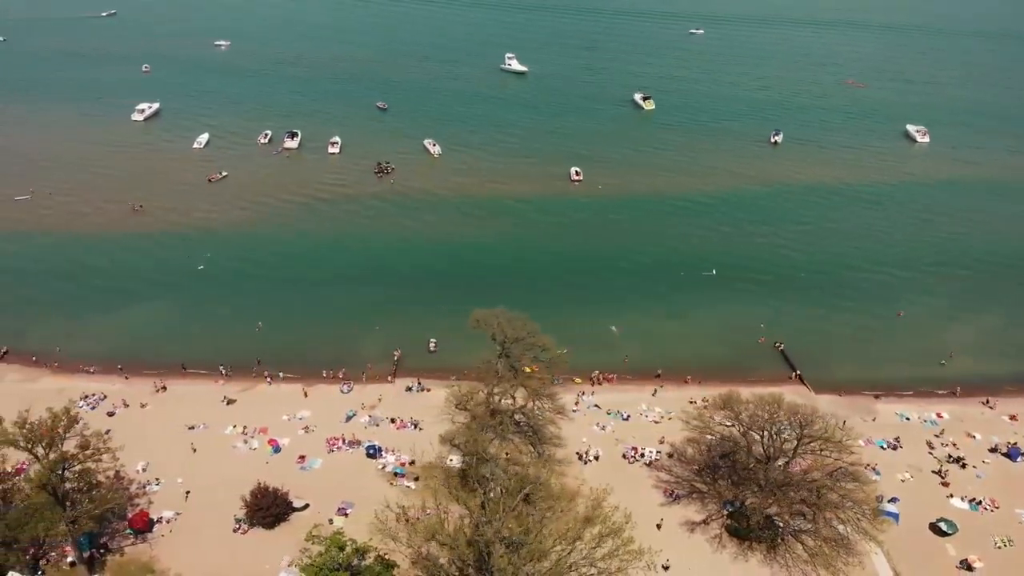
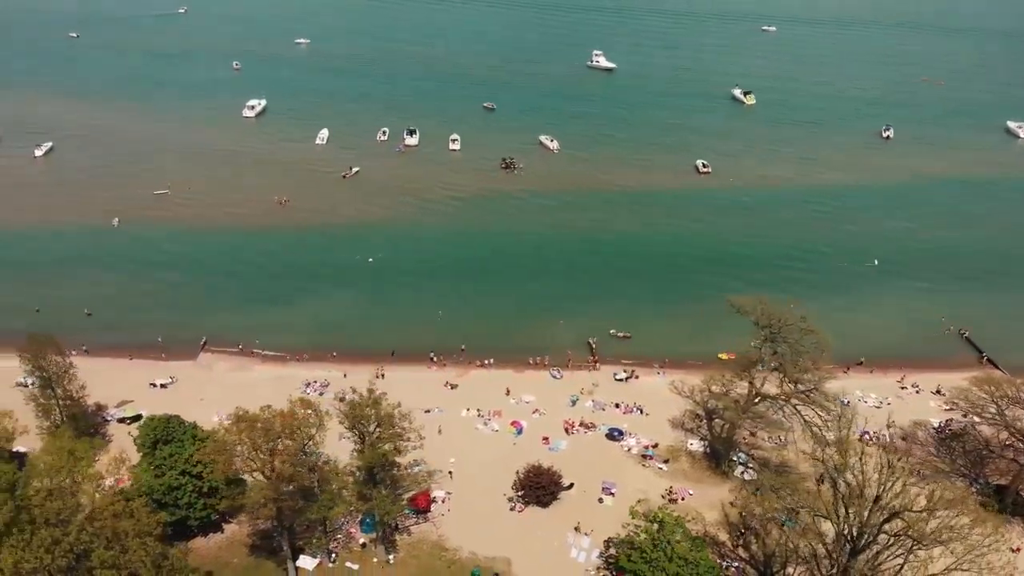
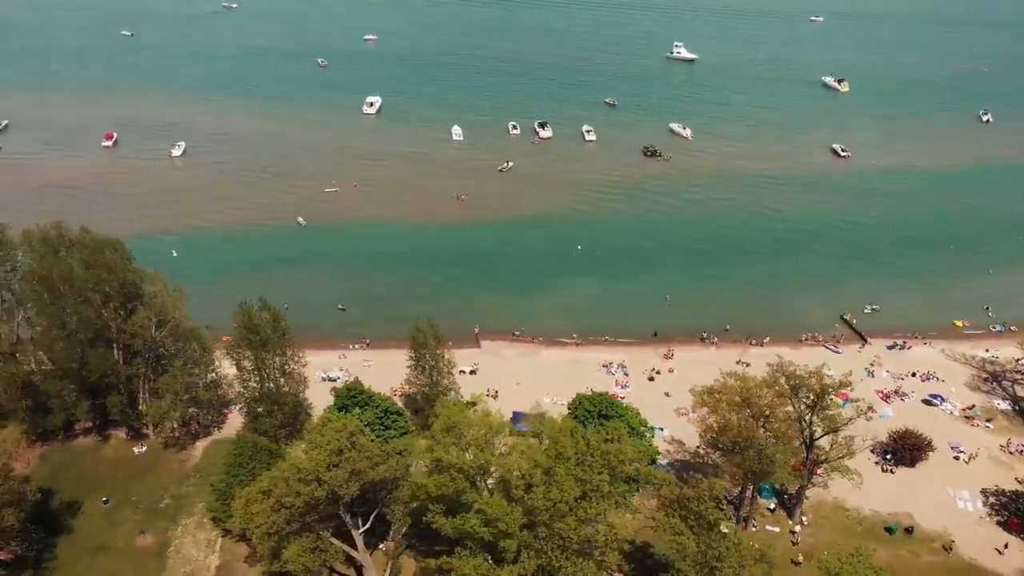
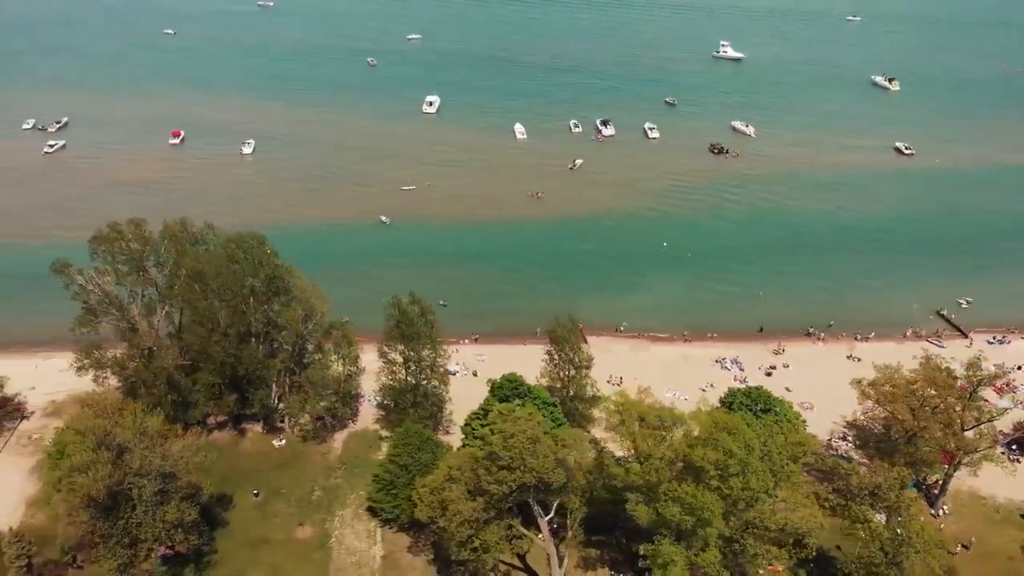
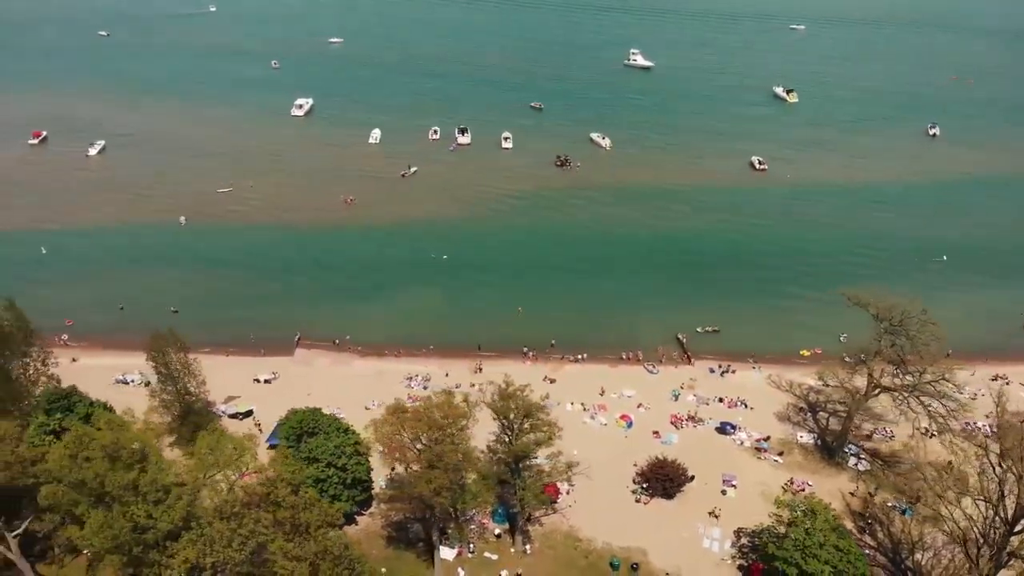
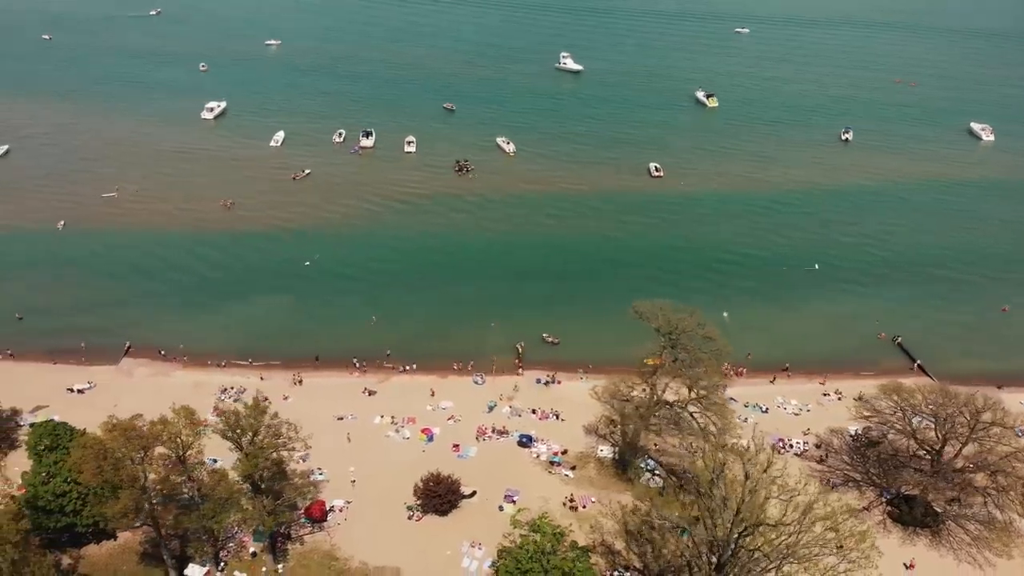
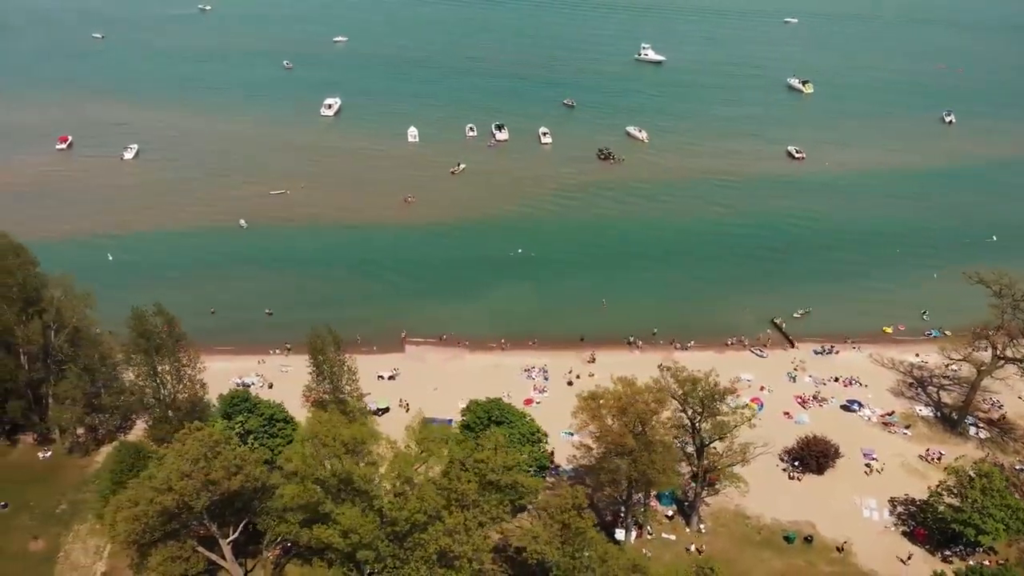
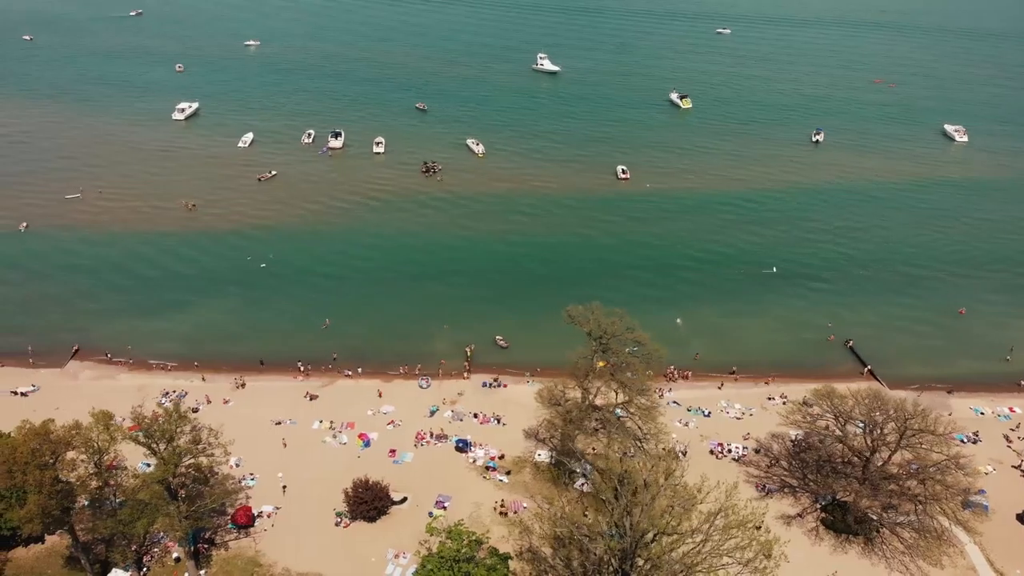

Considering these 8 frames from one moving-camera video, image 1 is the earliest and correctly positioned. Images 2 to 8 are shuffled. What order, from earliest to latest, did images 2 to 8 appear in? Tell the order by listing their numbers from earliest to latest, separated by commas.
8, 6, 2, 5, 7, 3, 4
